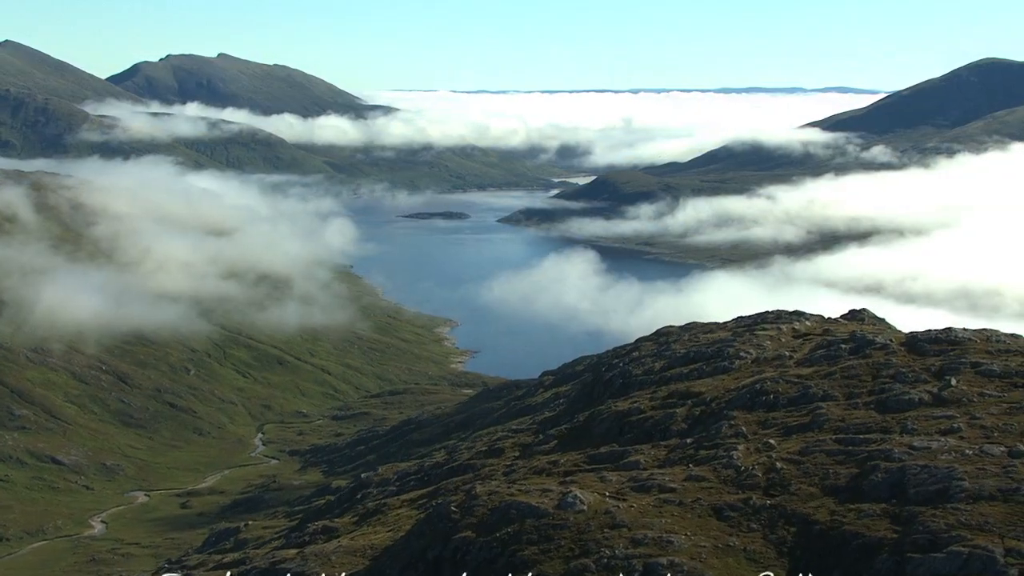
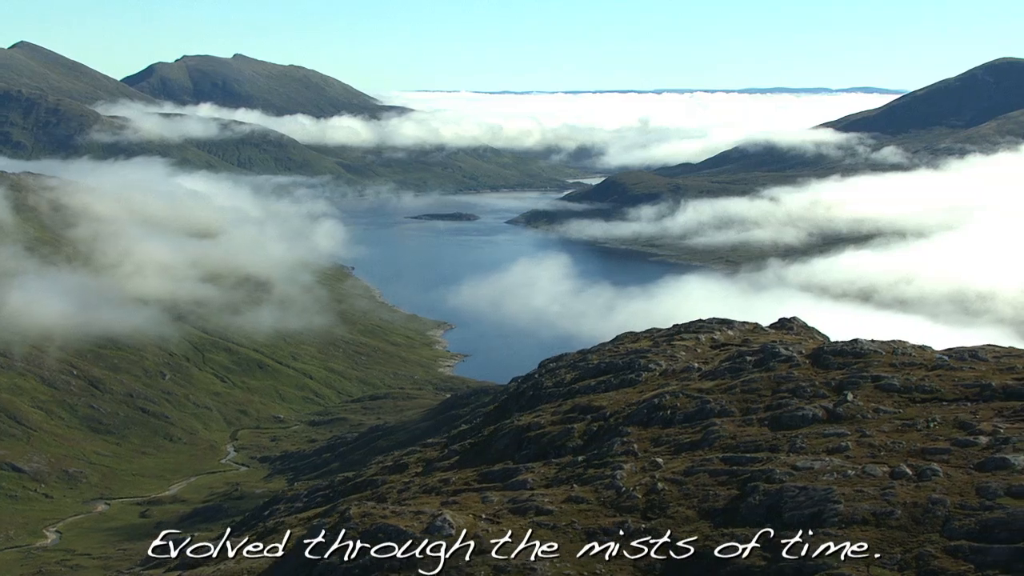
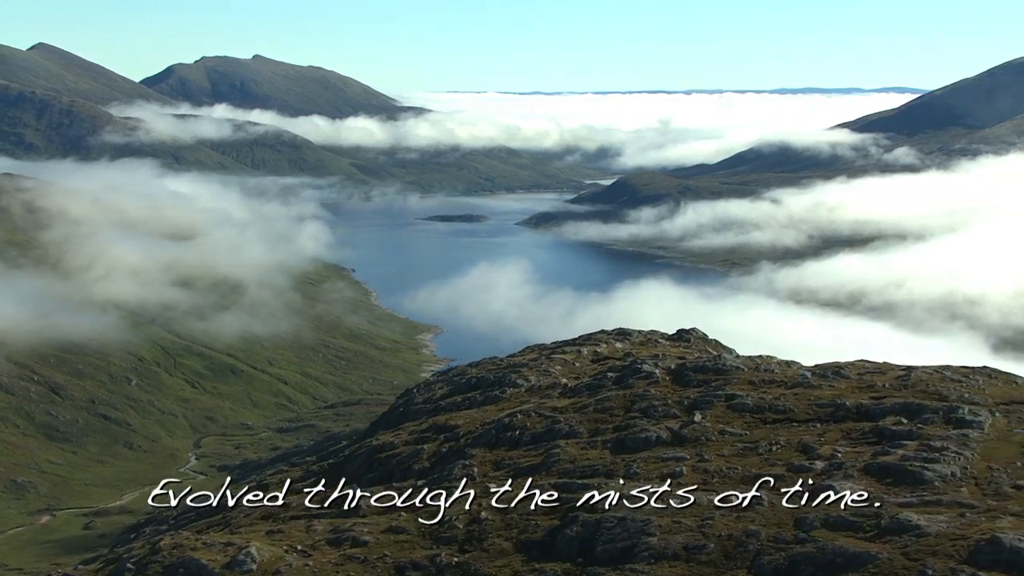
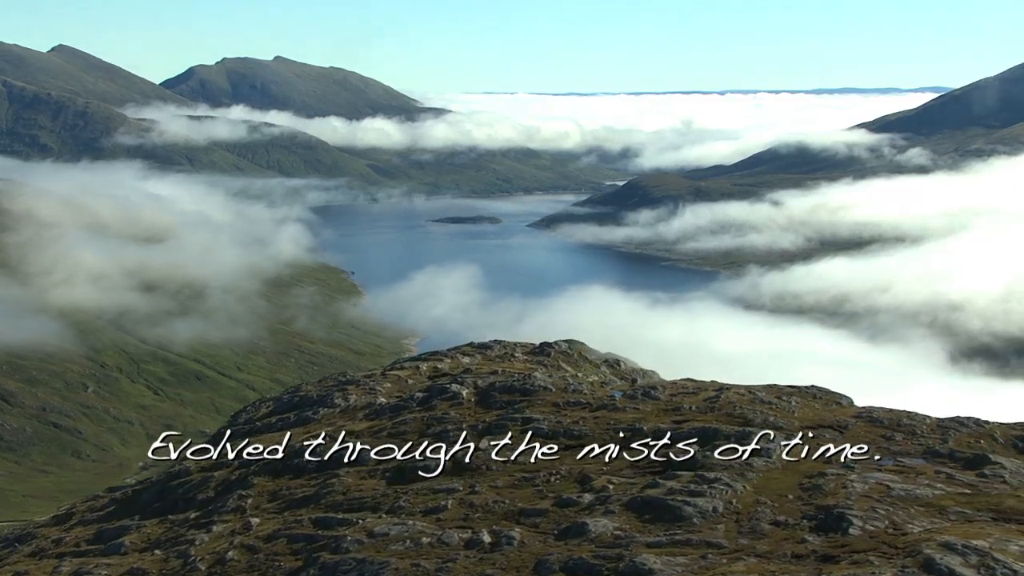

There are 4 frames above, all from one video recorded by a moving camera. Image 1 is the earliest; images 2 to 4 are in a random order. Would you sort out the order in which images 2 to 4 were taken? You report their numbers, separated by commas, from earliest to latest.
2, 3, 4
